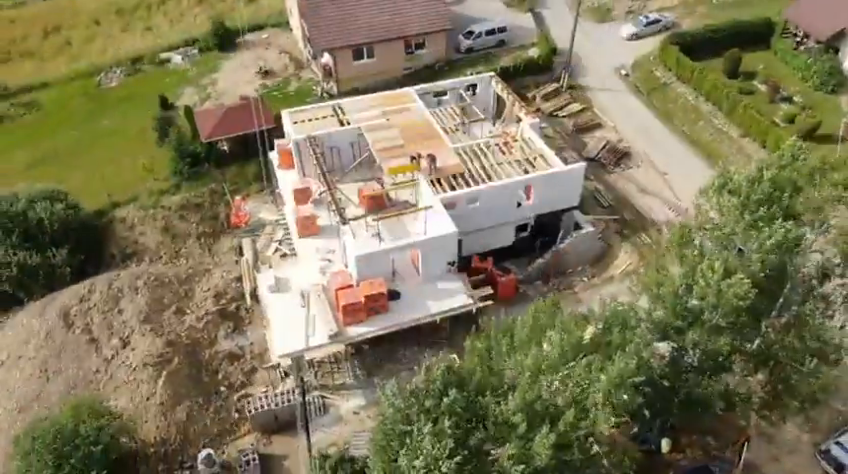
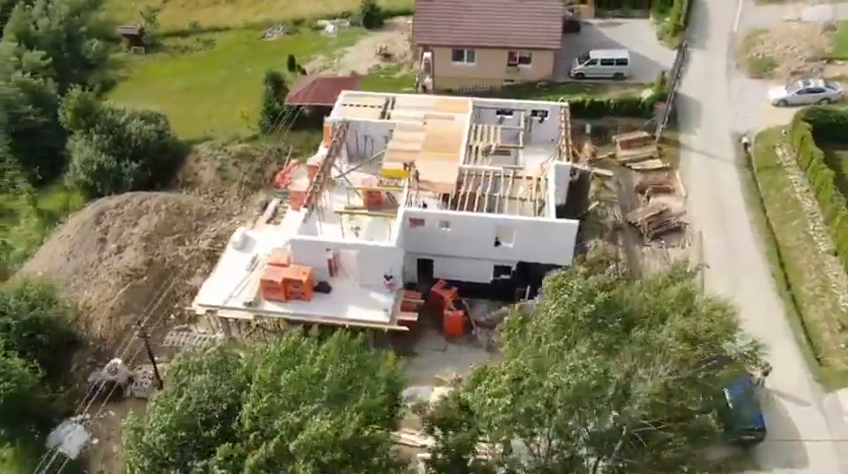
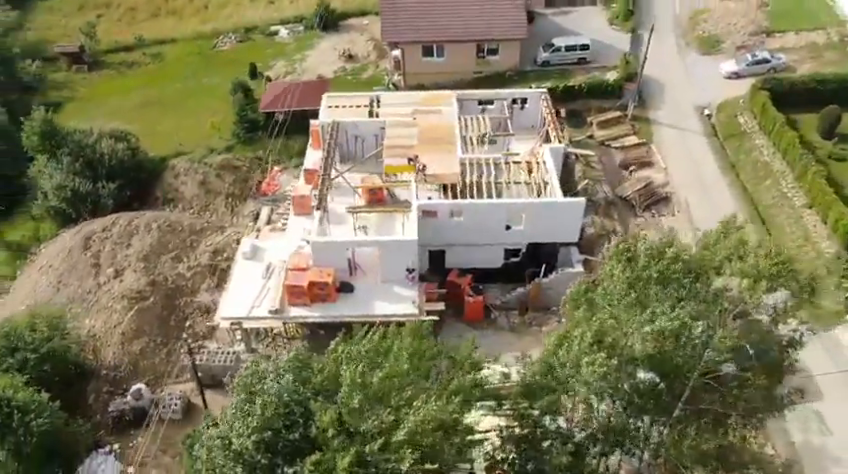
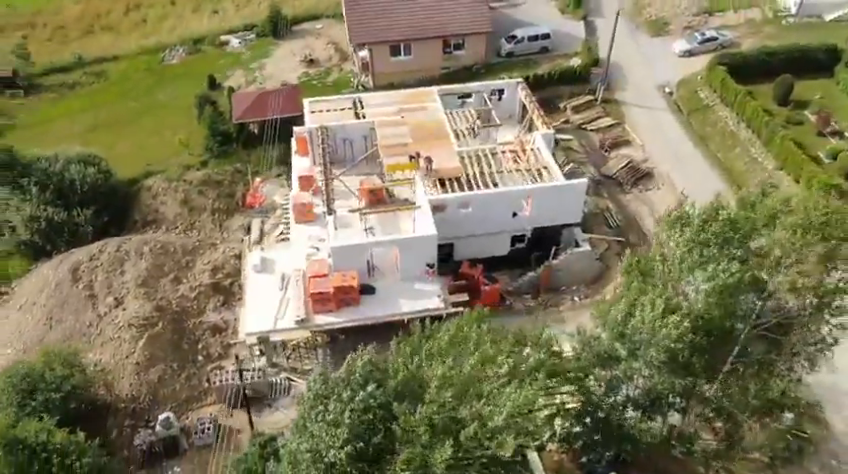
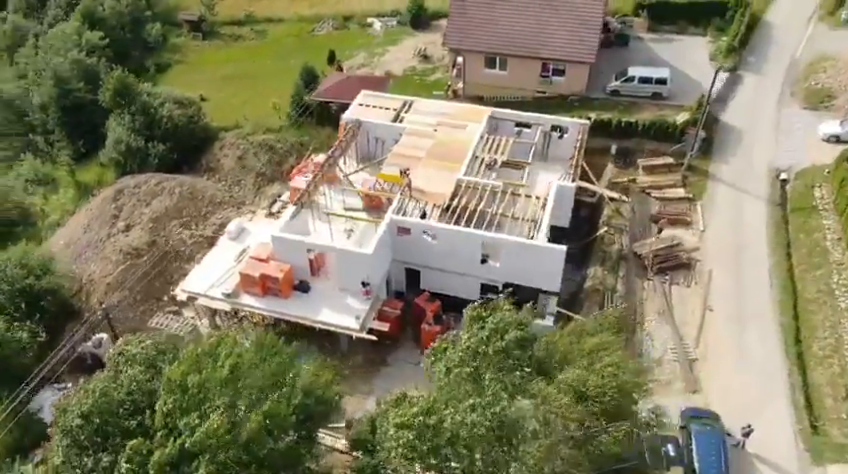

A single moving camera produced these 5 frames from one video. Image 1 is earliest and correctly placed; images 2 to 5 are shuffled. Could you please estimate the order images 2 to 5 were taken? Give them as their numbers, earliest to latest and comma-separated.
4, 3, 2, 5
